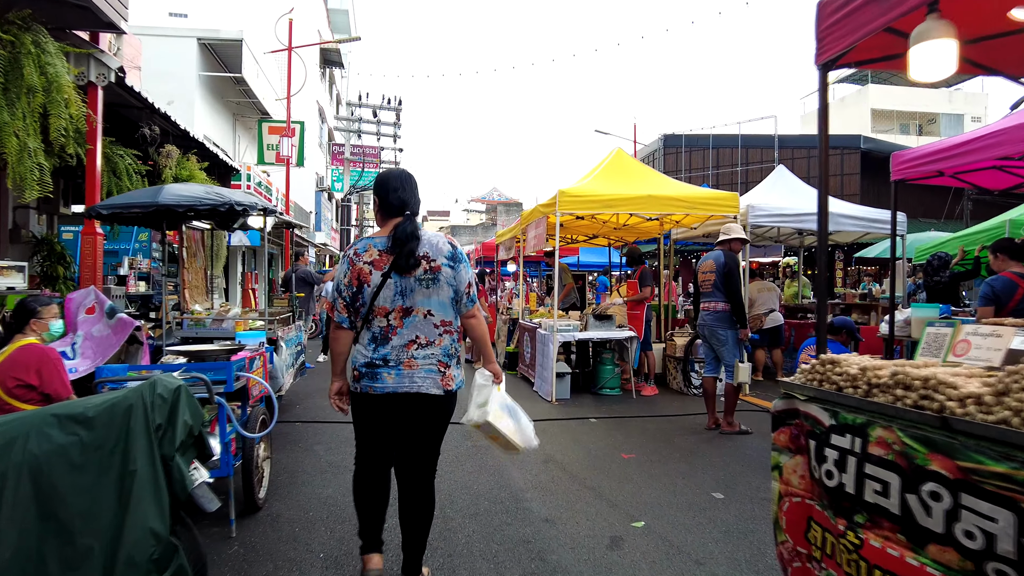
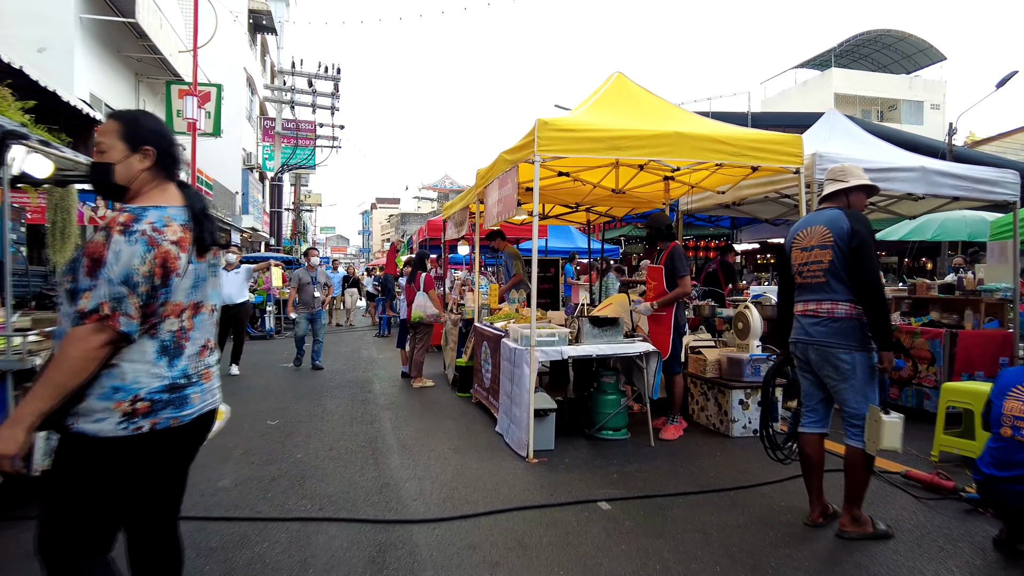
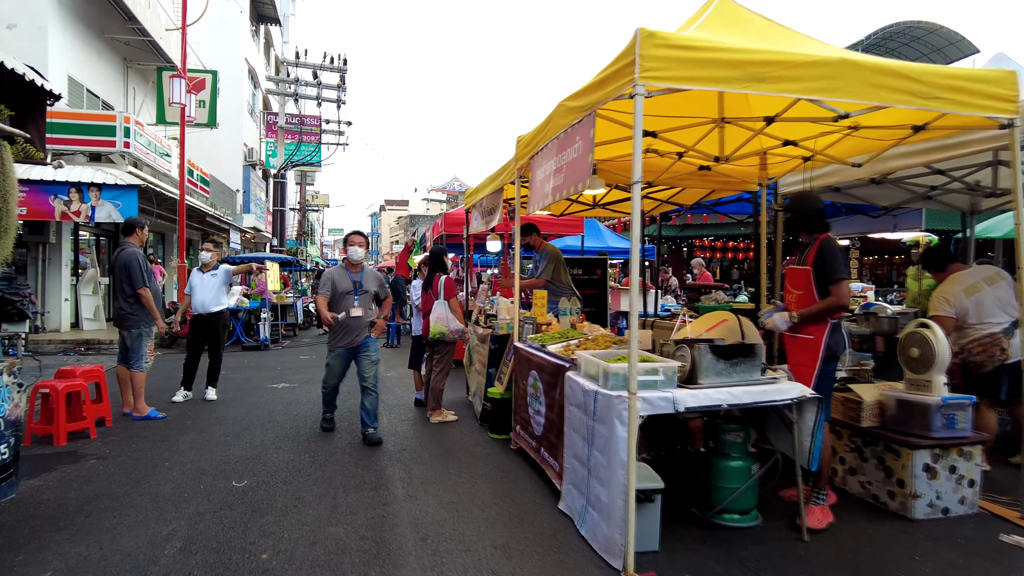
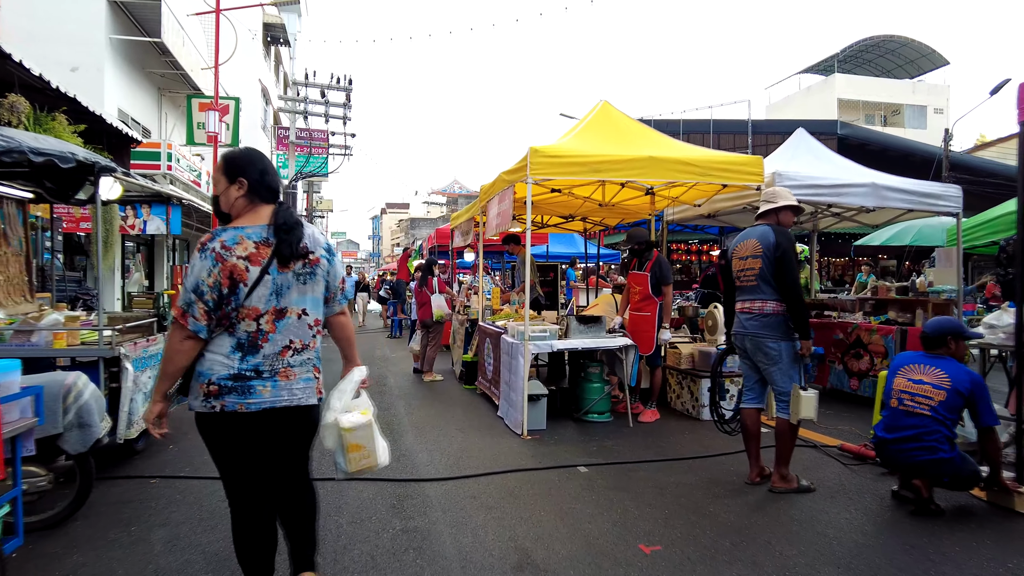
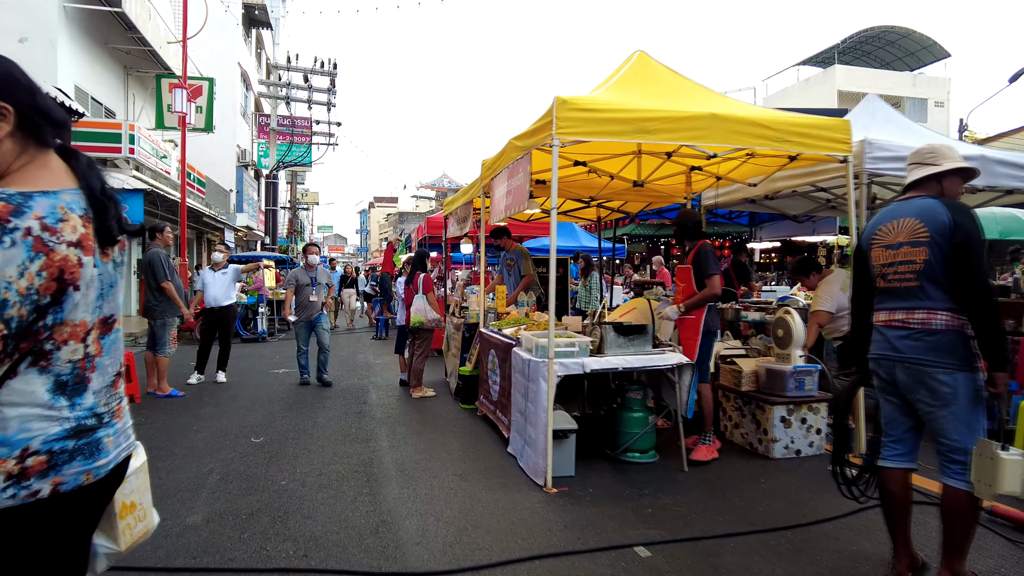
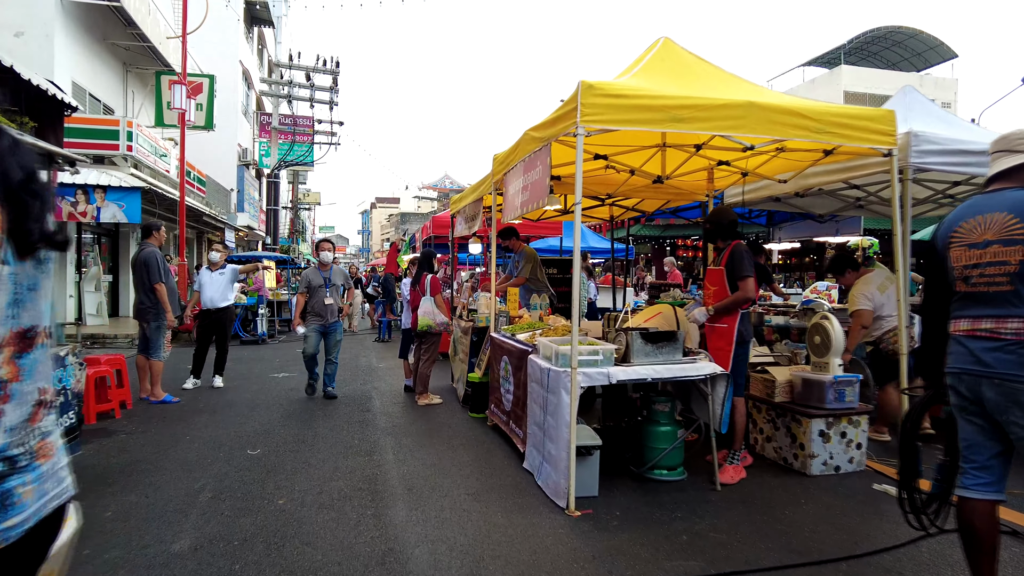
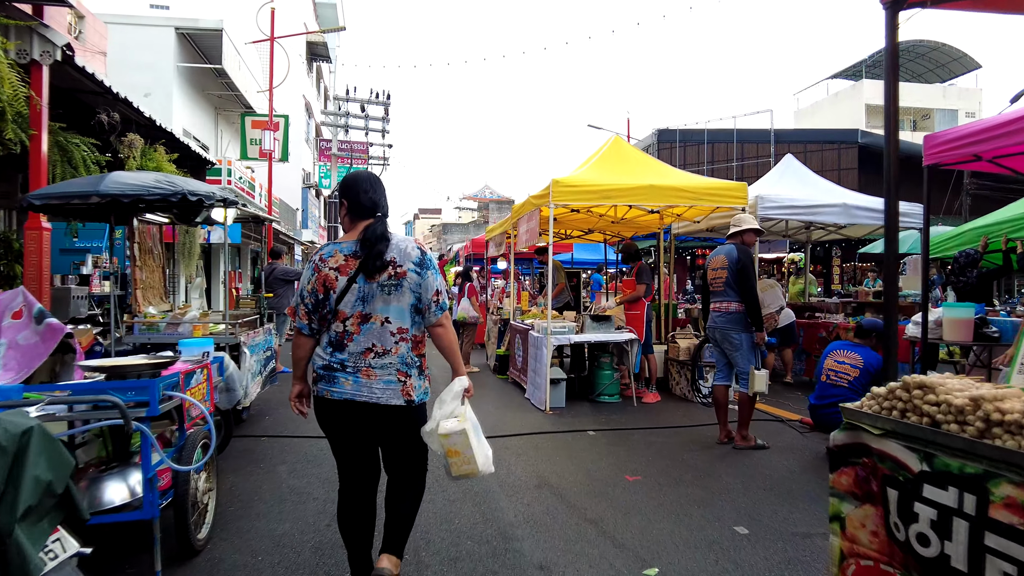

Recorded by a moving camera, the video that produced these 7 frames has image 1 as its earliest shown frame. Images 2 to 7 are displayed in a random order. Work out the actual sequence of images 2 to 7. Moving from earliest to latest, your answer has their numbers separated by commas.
7, 4, 2, 5, 6, 3
